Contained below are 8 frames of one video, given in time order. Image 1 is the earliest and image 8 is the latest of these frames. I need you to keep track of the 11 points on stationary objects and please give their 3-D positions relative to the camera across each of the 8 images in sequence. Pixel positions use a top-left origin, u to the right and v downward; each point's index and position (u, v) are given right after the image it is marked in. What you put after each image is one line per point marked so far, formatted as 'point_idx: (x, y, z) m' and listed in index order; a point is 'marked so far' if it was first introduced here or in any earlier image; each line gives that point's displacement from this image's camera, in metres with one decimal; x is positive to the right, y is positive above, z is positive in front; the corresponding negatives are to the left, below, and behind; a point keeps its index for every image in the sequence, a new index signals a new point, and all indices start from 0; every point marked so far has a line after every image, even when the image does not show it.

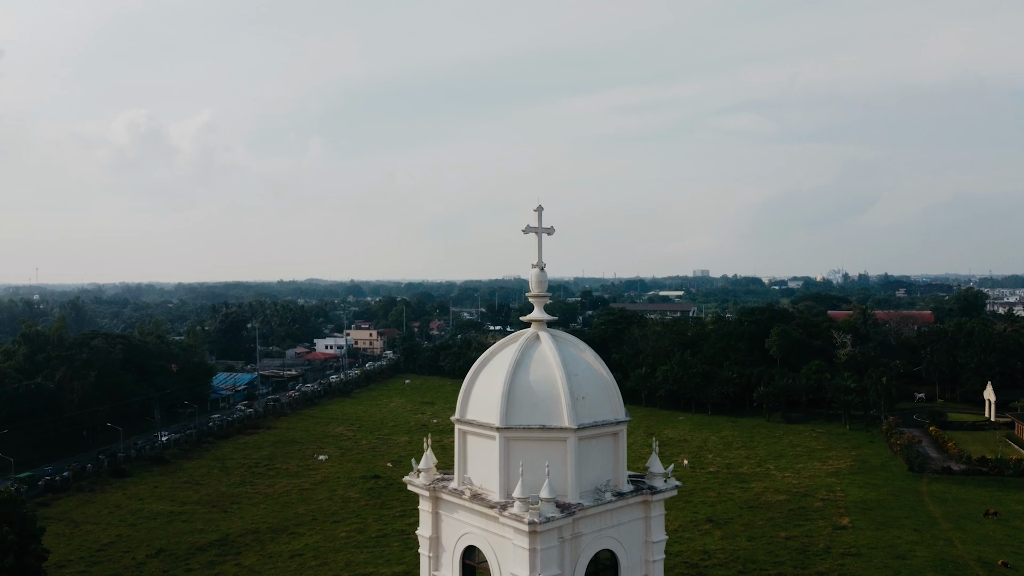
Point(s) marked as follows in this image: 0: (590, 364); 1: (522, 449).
0: (+0.7, -0.7, +8.3) m
1: (+0.1, -1.4, +7.9) m
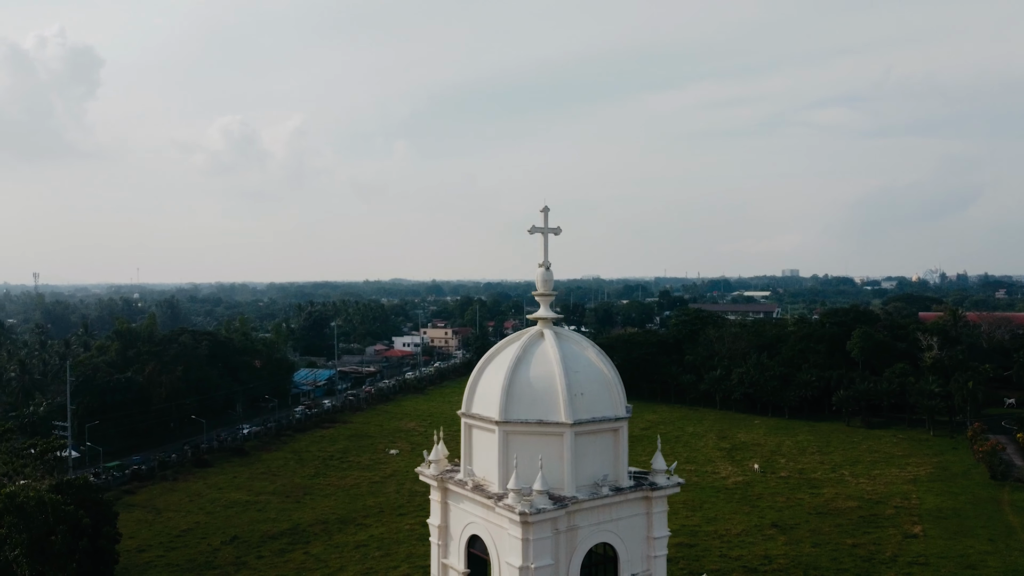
0: (+0.8, -0.7, +8.5) m
1: (+0.1, -1.4, +8.1) m
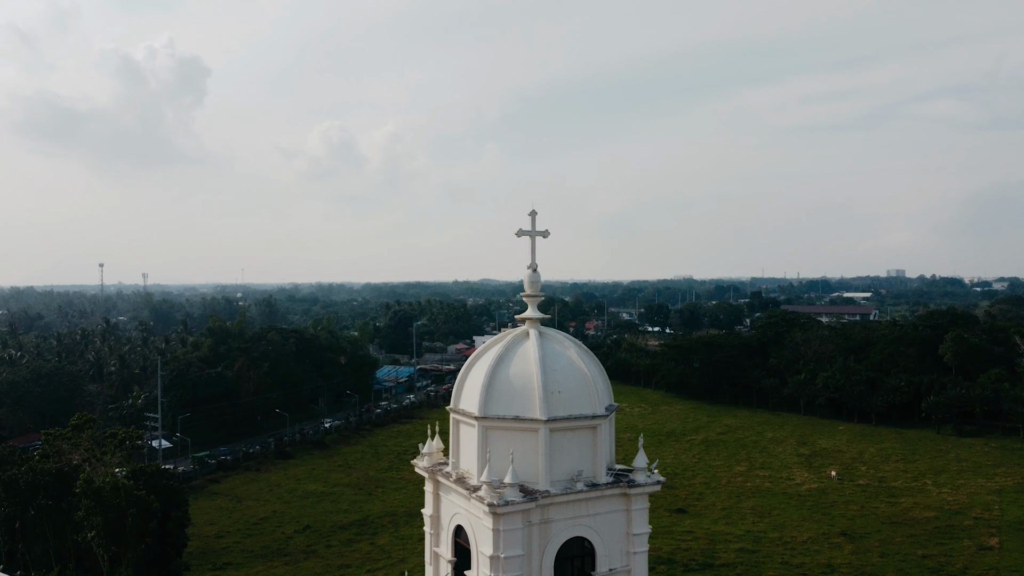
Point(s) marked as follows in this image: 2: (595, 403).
0: (+0.6, -0.7, +8.7) m
1: (-0.1, -1.4, +8.4) m
2: (+0.8, -1.1, +8.5) m
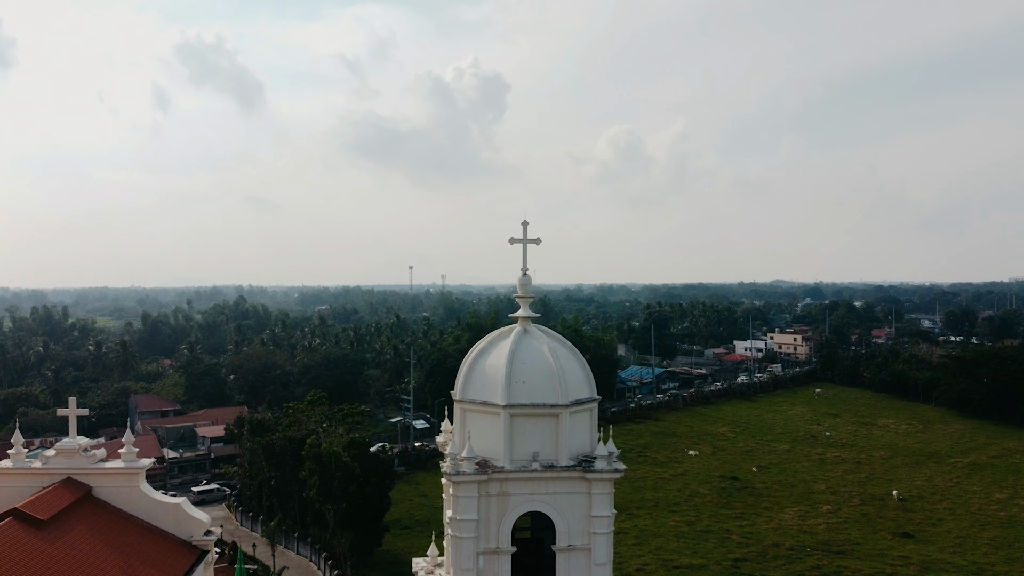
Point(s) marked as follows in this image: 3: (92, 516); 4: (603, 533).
0: (+0.4, -0.7, +9.7) m
1: (-0.4, -1.4, +9.7) m
2: (+0.5, -1.1, +9.5) m
3: (-7.2, -3.9, +15.0) m
4: (+1.0, -2.6, +9.5) m
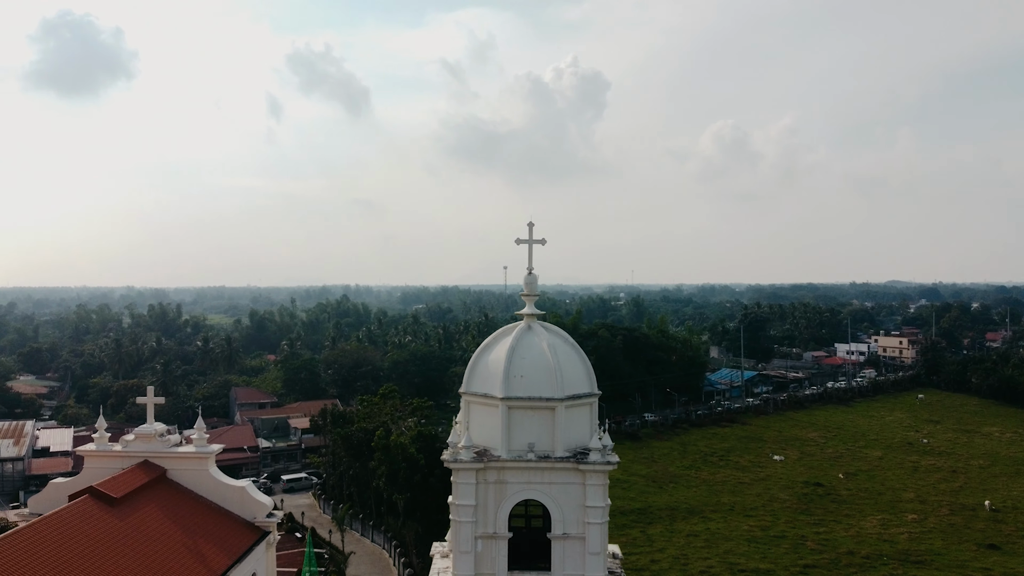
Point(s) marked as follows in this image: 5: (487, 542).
0: (+0.4, -0.7, +10.2) m
1: (-0.4, -1.4, +10.2) m
2: (+0.5, -1.1, +9.9) m
3: (-6.5, -3.9, +16.3) m
4: (+0.9, -2.6, +9.8) m
5: (-0.3, -2.8, +9.9) m
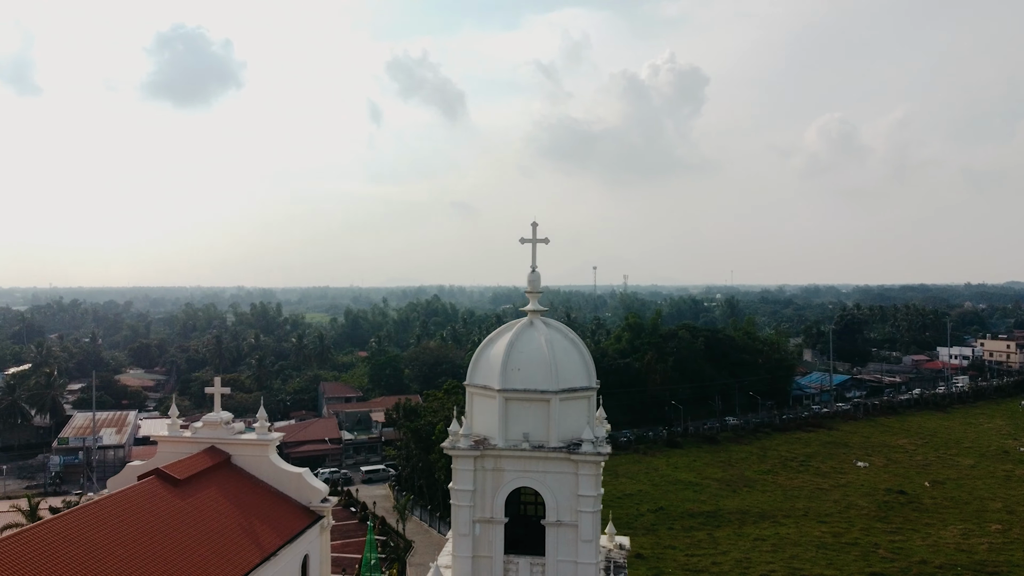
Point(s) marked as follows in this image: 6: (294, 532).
0: (+0.4, -0.7, +10.6) m
1: (-0.4, -1.4, +10.8) m
2: (+0.4, -1.1, +10.4) m
3: (-5.7, -3.8, +17.6) m
4: (+0.9, -2.6, +10.2) m
5: (-0.3, -2.8, +10.4) m
6: (-4.2, -4.7, +17.0) m
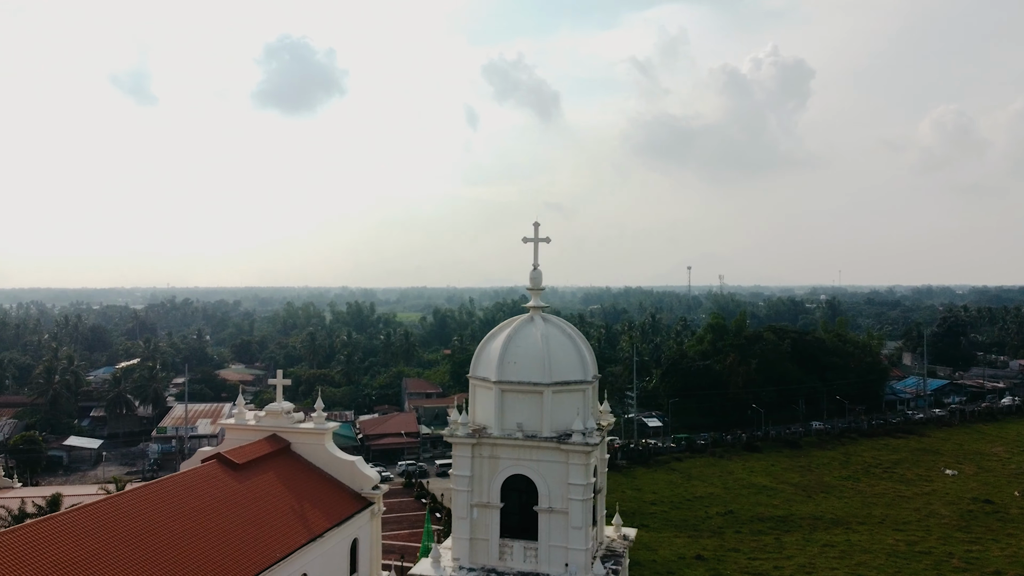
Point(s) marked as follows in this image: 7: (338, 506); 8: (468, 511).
0: (+0.3, -0.7, +11.1) m
1: (-0.4, -1.3, +11.4) m
2: (+0.4, -1.1, +10.9) m
3: (-4.9, -3.8, +18.7) m
4: (+0.8, -2.6, +10.7) m
5: (-0.4, -2.8, +11.0) m
6: (-3.4, -4.7, +18.0) m
7: (-3.6, -4.5, +18.3) m
8: (-0.6, -2.8, +11.0) m
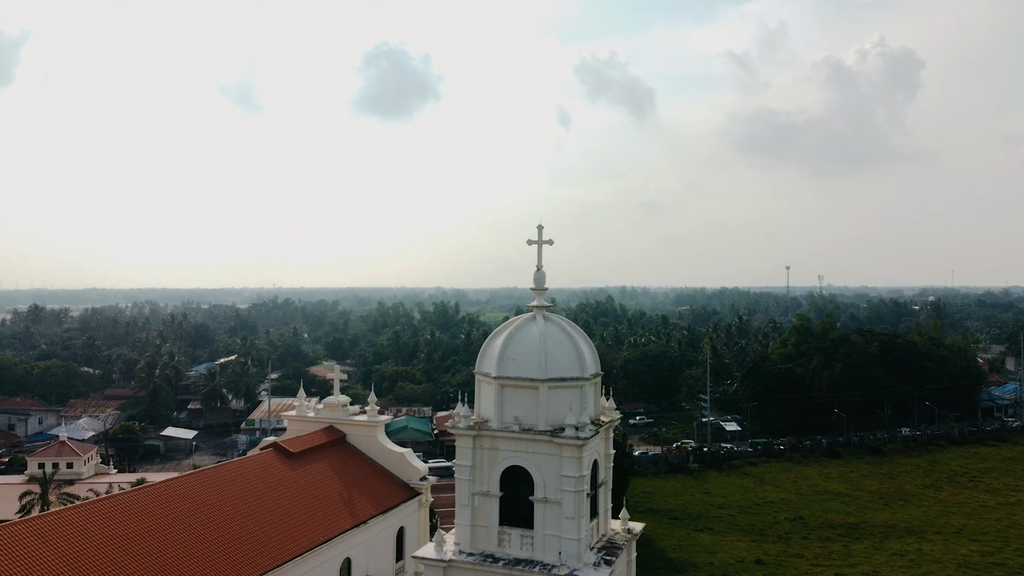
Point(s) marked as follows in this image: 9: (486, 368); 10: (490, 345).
0: (+0.3, -0.7, +11.7) m
1: (-0.4, -1.3, +12.0) m
2: (+0.3, -1.1, +11.4) m
3: (-4.0, -3.8, +19.8) m
4: (+0.7, -2.6, +11.1) m
5: (-0.4, -2.8, +11.6) m
6: (-2.6, -4.7, +18.9) m
7: (-2.7, -4.5, +19.2) m
8: (-0.6, -2.8, +11.6) m
9: (-0.3, -1.1, +11.8) m
10: (-0.3, -0.8, +12.1) m
